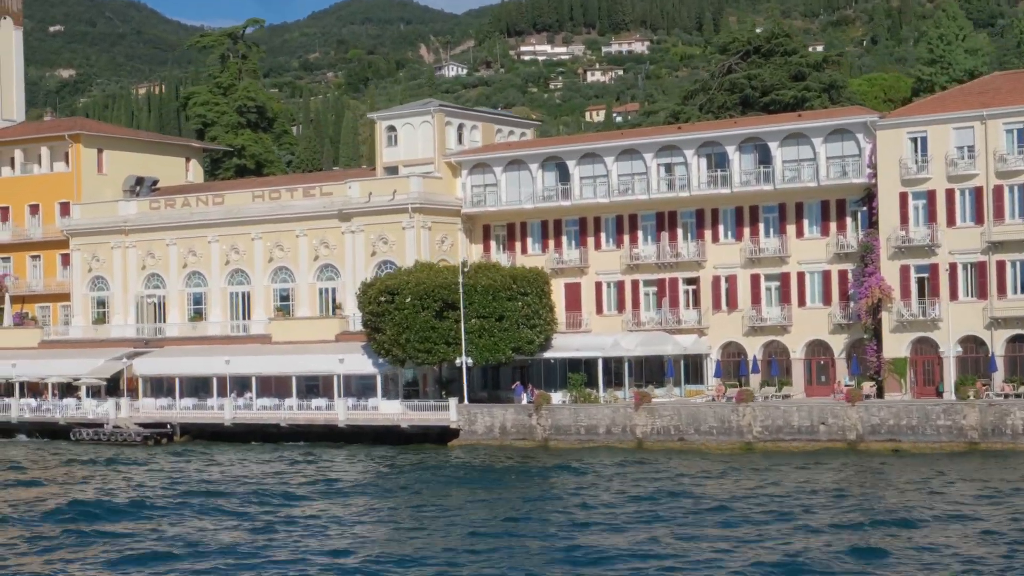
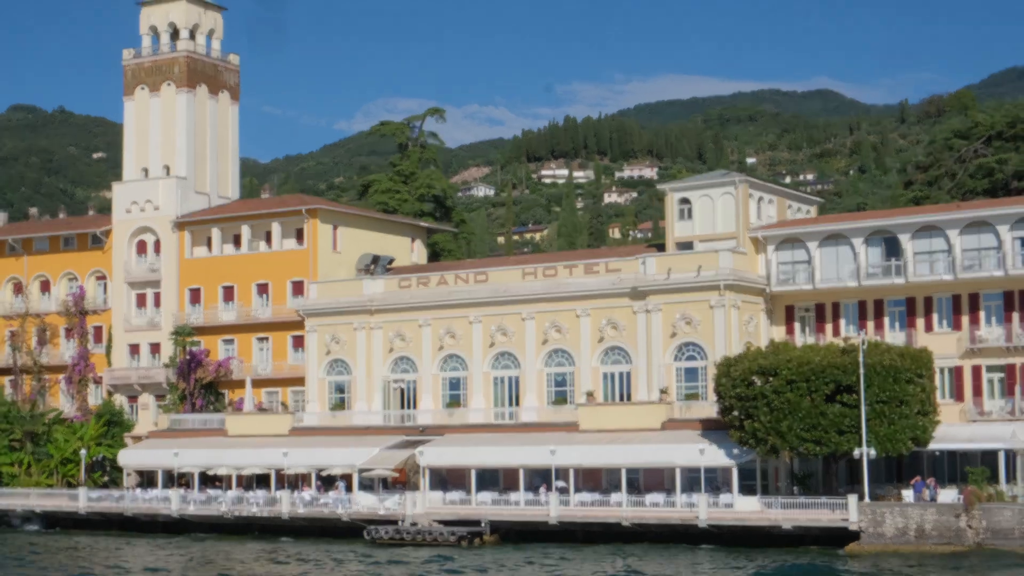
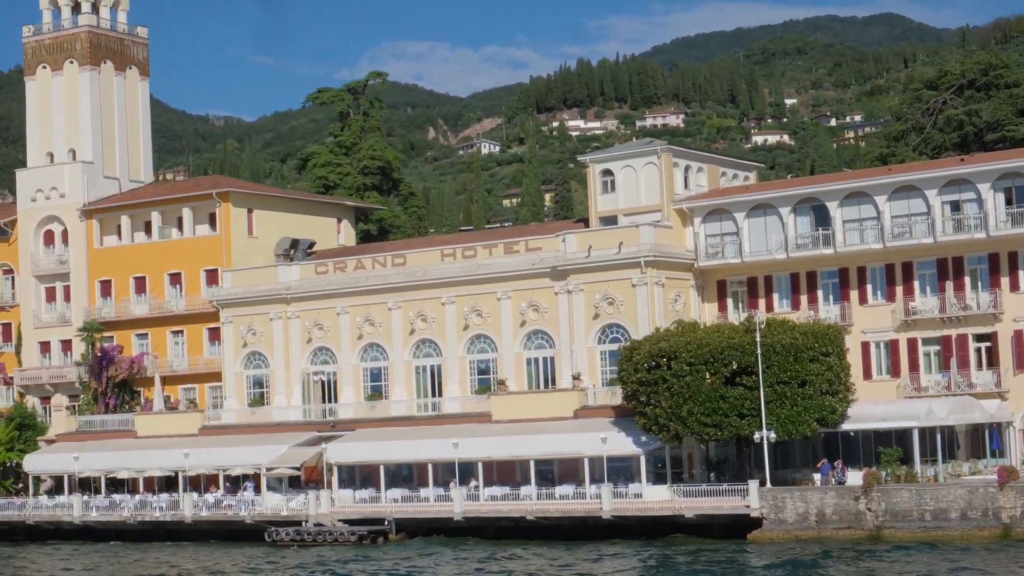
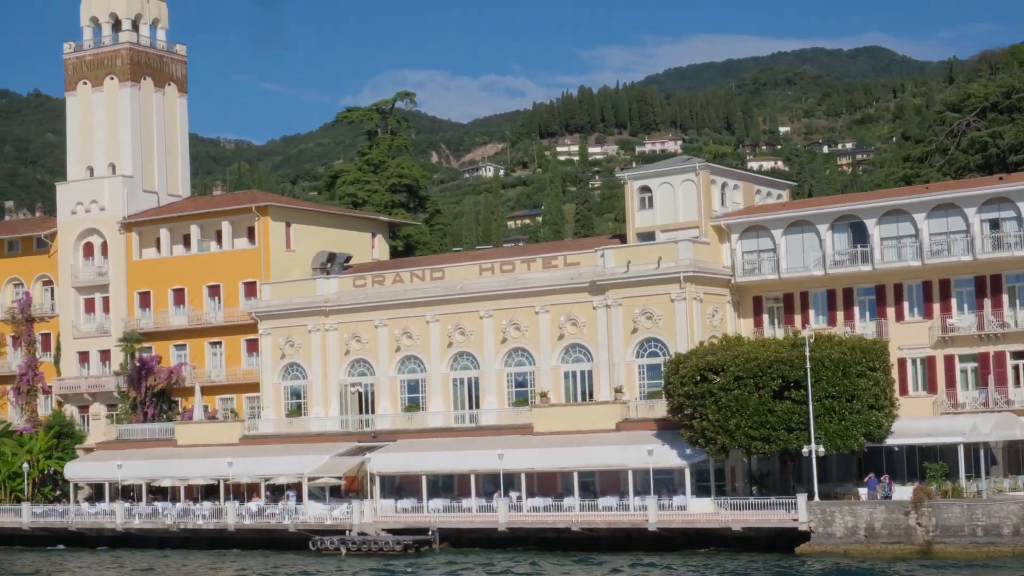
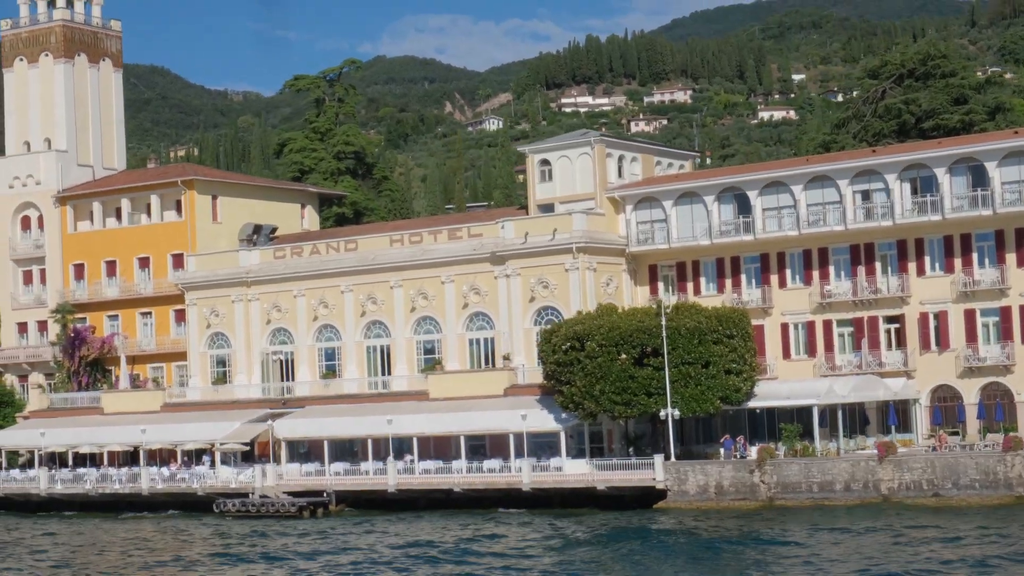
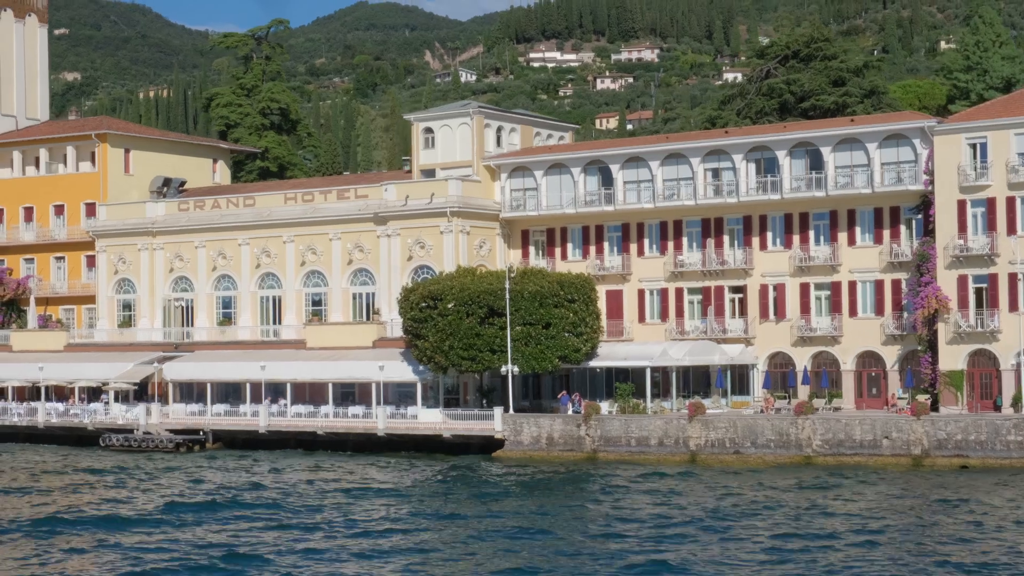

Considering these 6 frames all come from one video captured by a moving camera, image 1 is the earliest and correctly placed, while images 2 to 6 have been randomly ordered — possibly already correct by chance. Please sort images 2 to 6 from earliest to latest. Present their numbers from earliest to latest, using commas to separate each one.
6, 5, 3, 4, 2
